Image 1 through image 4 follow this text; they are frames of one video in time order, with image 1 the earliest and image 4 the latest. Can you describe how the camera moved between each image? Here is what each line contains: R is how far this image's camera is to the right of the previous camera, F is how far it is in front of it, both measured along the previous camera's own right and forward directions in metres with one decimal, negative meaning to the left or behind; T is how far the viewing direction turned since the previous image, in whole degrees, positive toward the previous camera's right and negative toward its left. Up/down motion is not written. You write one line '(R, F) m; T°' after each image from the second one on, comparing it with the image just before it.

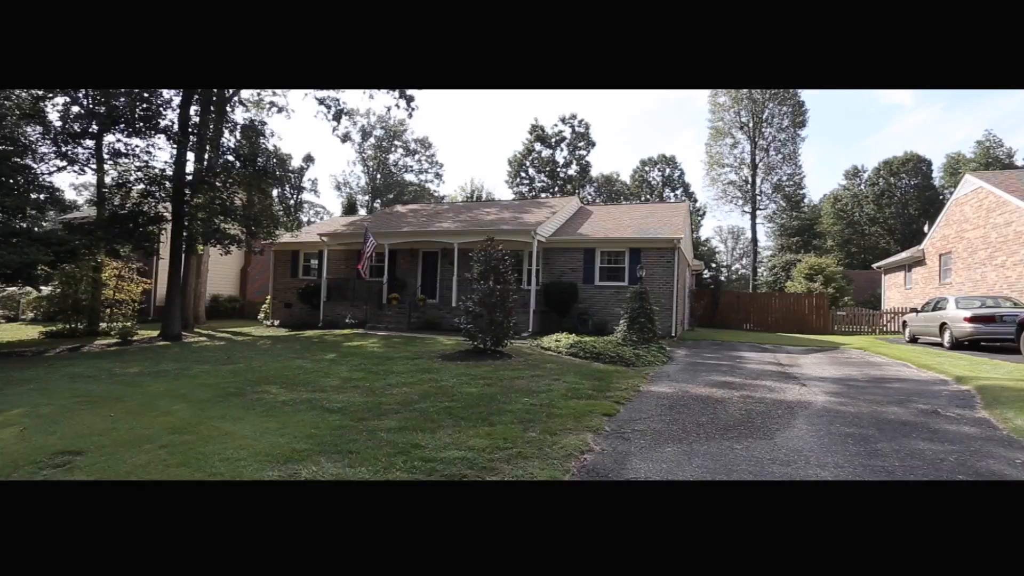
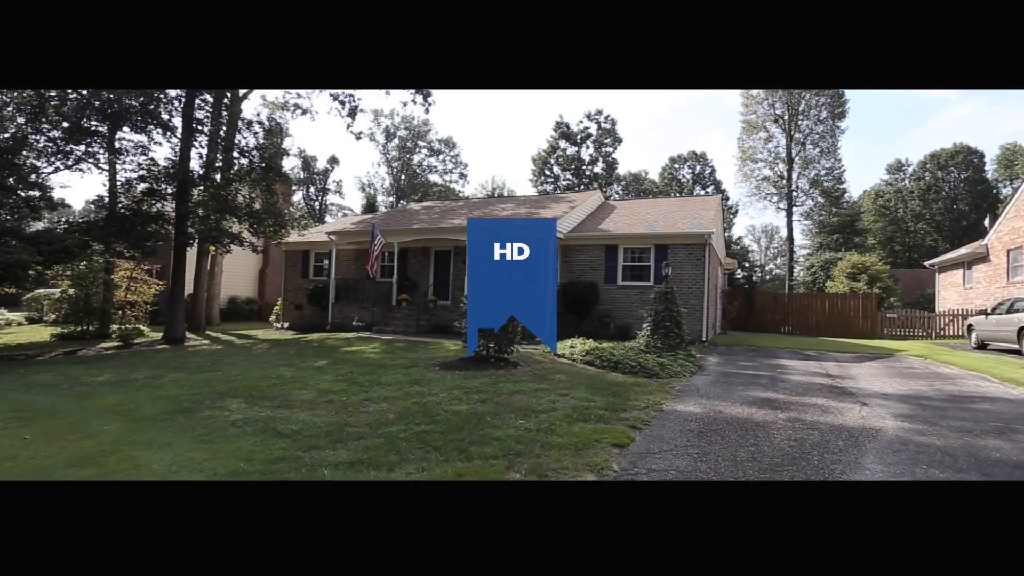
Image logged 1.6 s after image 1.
(+0.3, +1.0) m; -3°
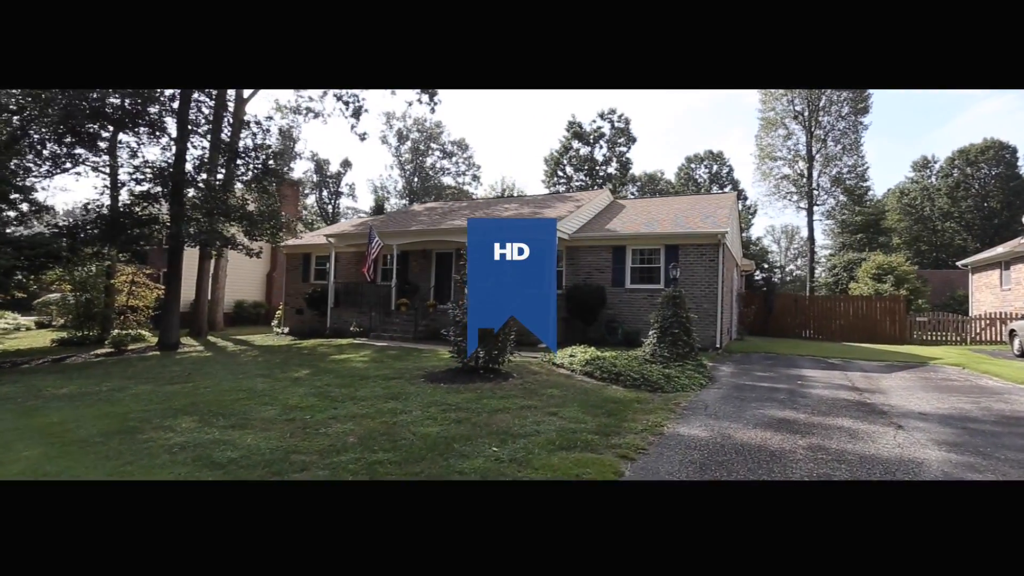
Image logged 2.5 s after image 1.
(+0.4, +0.7) m; -2°
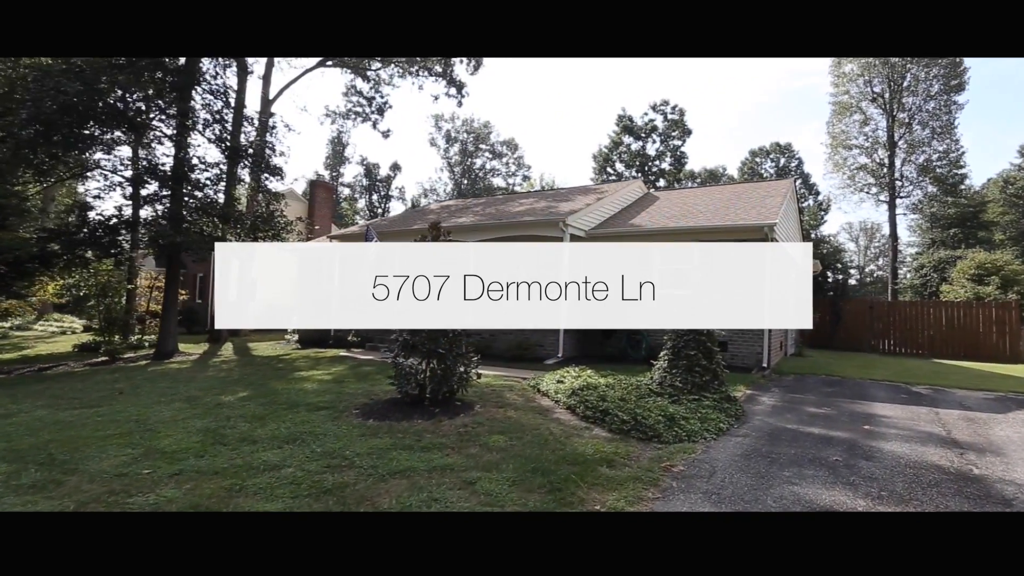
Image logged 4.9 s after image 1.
(+1.2, +1.8) m; -7°
